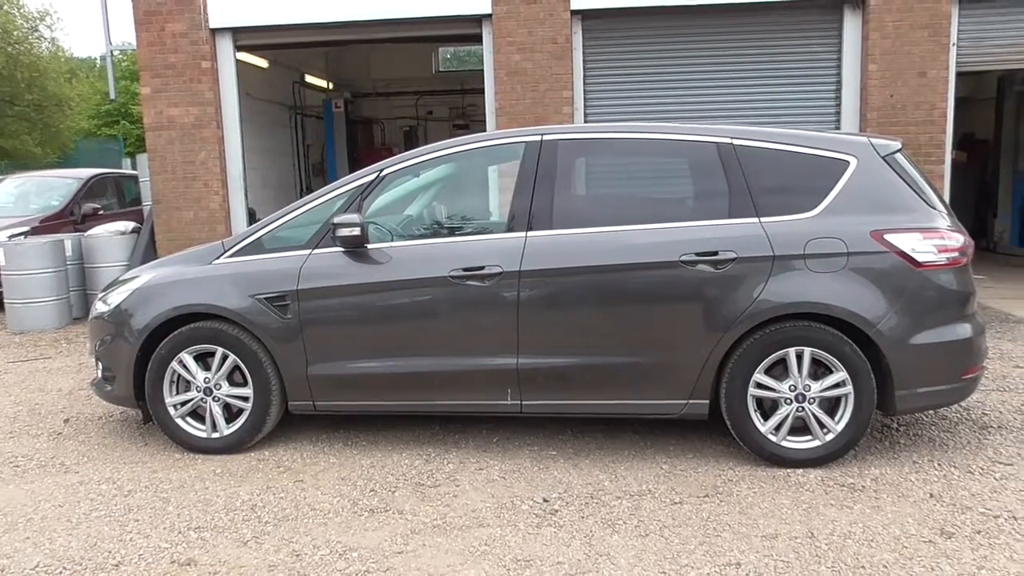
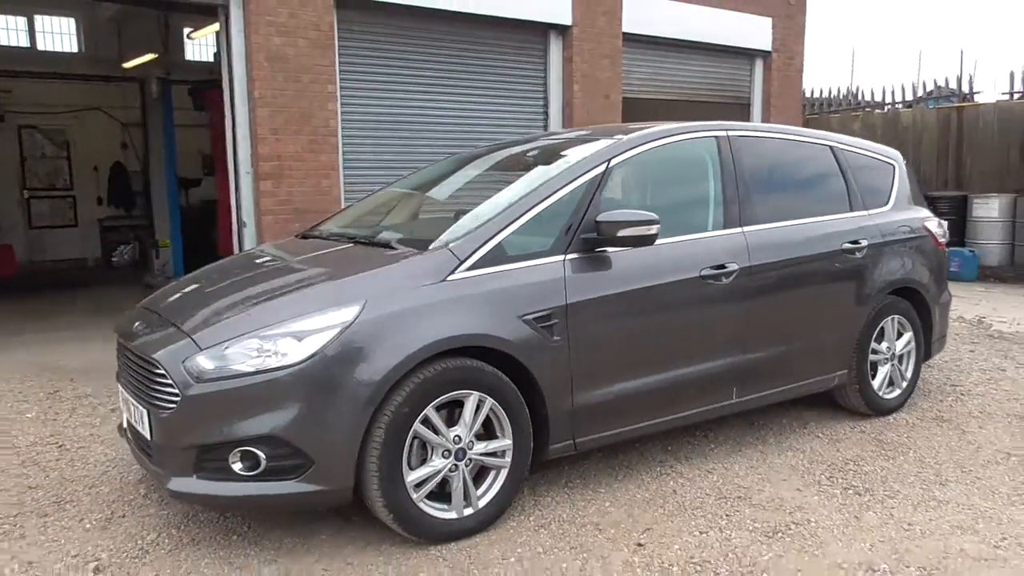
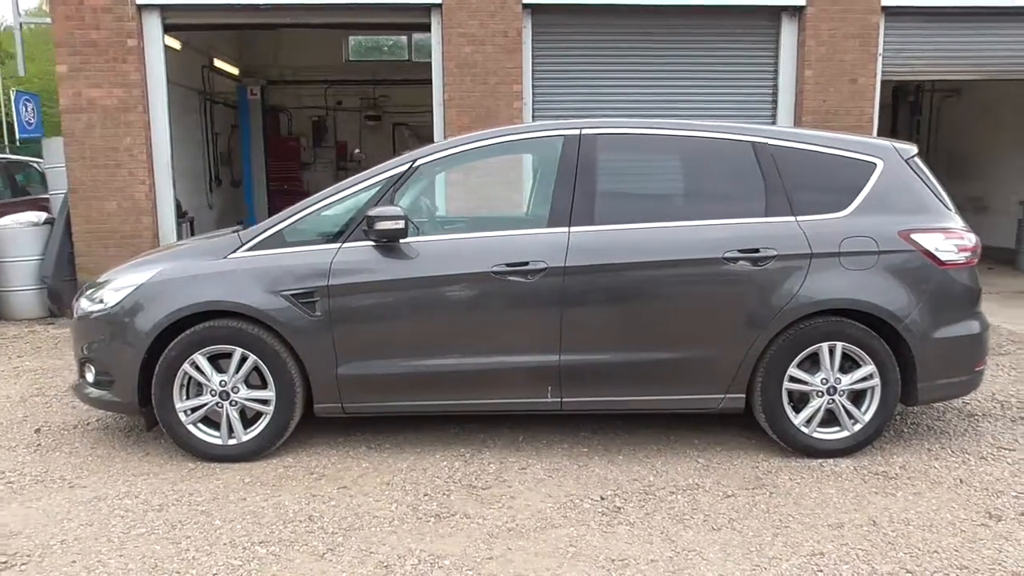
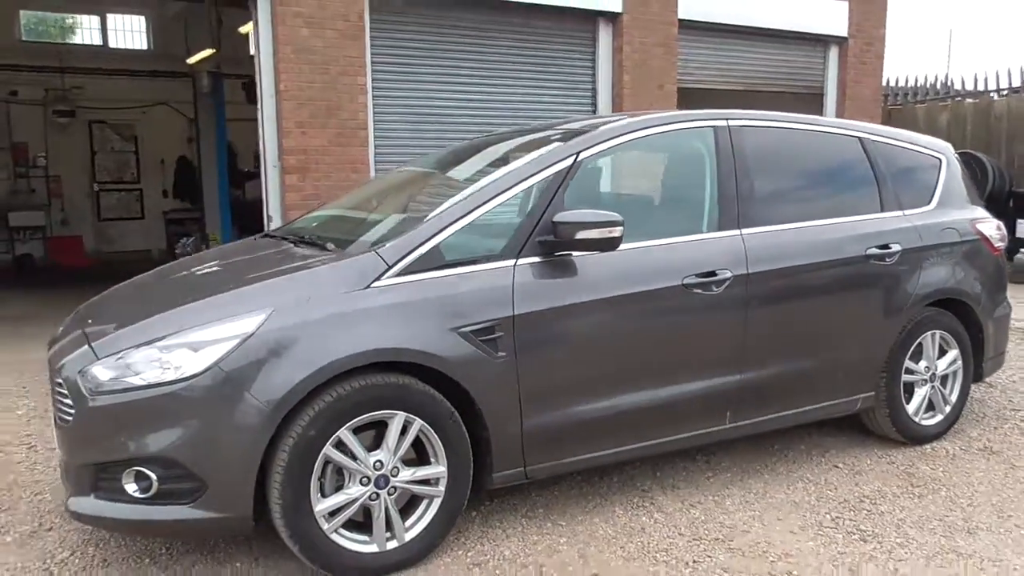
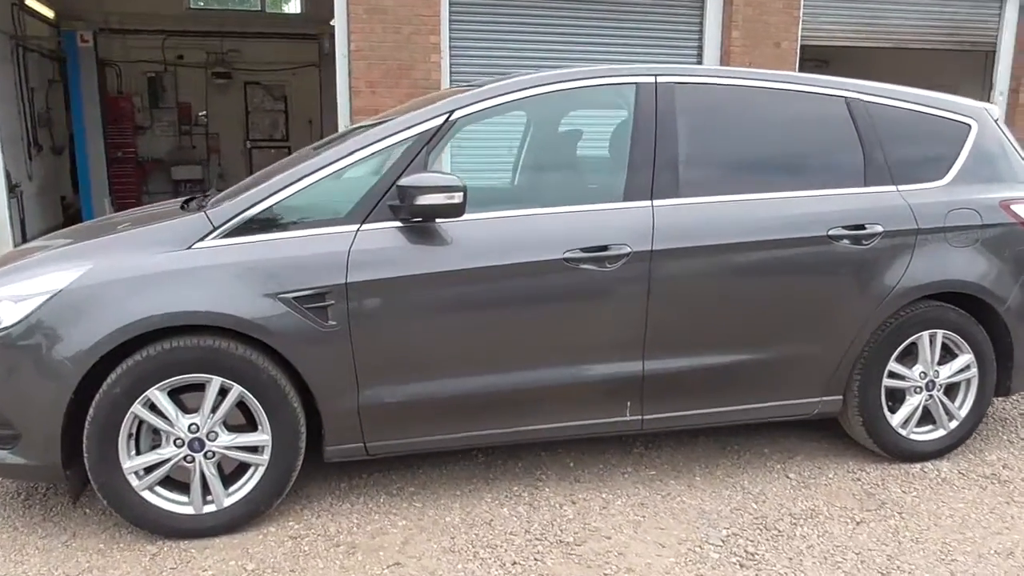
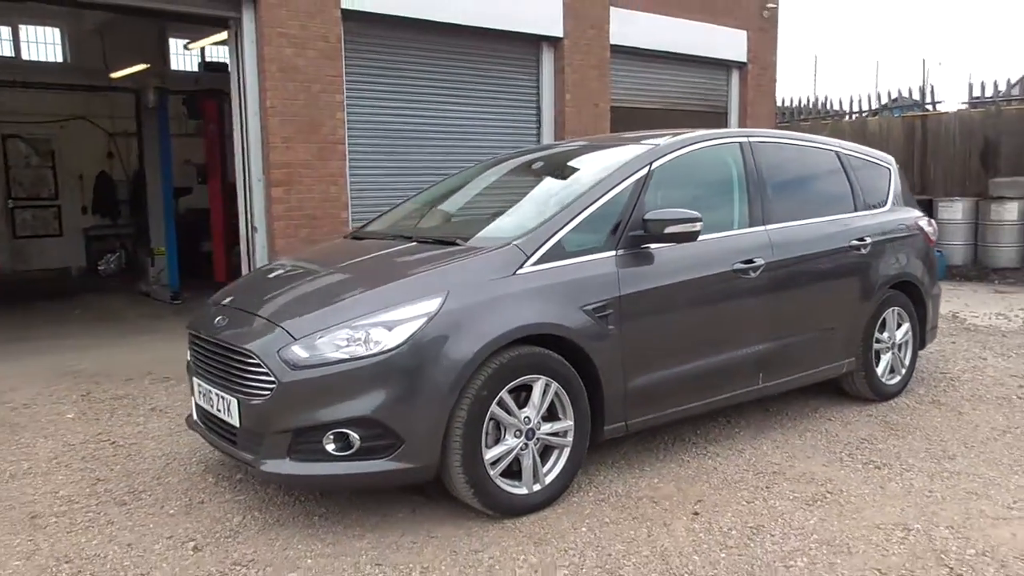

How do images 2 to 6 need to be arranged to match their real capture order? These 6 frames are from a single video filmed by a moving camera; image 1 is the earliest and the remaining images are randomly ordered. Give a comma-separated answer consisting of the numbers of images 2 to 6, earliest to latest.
3, 5, 4, 2, 6
